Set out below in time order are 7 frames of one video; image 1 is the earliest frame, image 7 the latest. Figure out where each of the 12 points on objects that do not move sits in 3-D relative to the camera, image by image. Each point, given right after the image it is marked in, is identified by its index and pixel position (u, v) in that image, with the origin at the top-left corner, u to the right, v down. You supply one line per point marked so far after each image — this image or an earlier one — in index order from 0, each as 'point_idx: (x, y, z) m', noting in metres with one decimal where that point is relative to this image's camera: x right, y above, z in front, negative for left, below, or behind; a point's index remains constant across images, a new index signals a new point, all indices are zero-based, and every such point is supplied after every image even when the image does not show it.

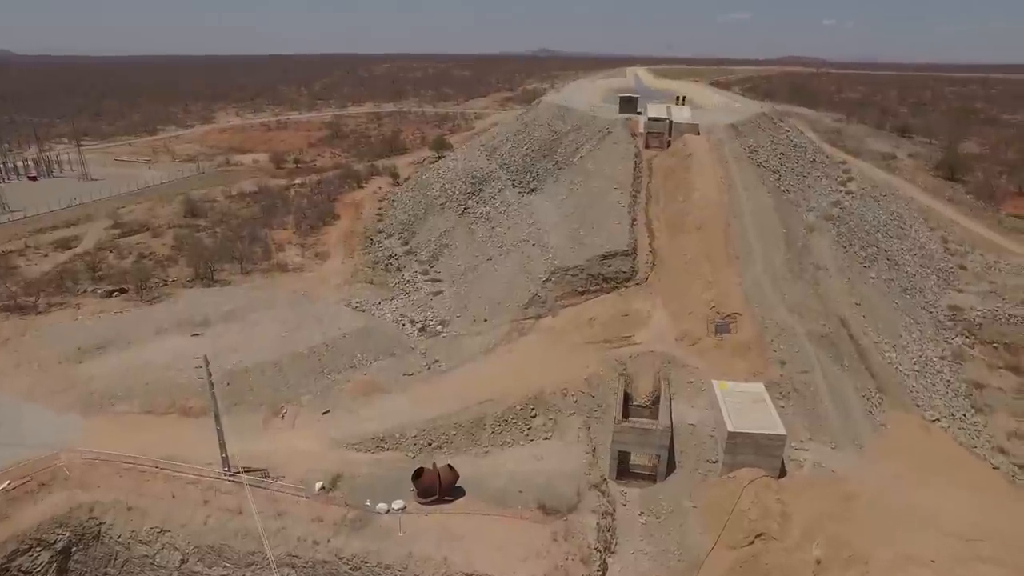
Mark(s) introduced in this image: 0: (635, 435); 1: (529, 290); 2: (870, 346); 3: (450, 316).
0: (+2.3, -2.8, +12.5) m
1: (+0.4, -0.1, +18.1) m
2: (+8.9, -1.5, +16.3) m
3: (-1.8, -0.8, +19.1) m
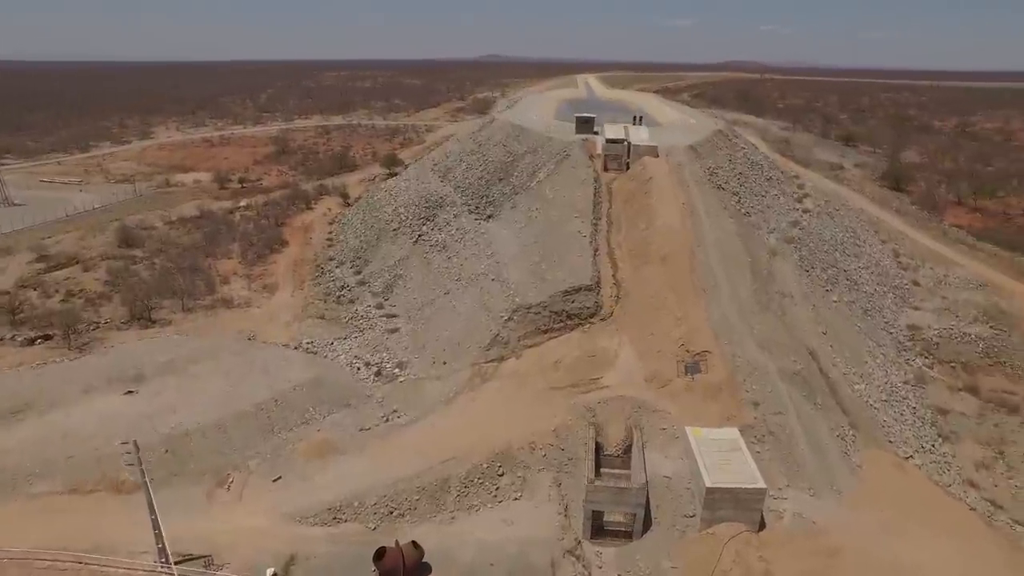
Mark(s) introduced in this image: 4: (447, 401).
0: (+1.8, -3.7, +11.8) m
1: (-0.6, -1.1, +17.3) m
2: (+8.0, -2.3, +16.0) m
3: (-2.9, -1.9, +18.2) m
4: (-1.5, -2.7, +15.5) m
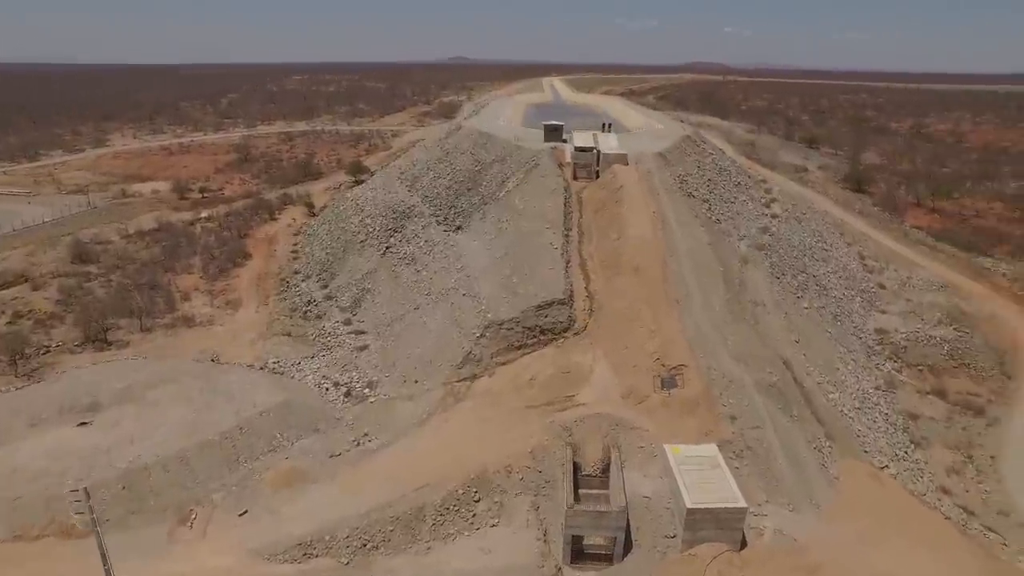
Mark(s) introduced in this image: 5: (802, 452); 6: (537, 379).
0: (+1.4, -4.1, +11.6) m
1: (-1.3, -1.5, +16.9) m
2: (+7.4, -2.5, +16.1) m
3: (-3.6, -2.4, +17.7) m
4: (-2.1, -3.1, +15.1) m
5: (+6.2, -3.5, +13.9) m
6: (+0.6, -2.2, +15.7) m
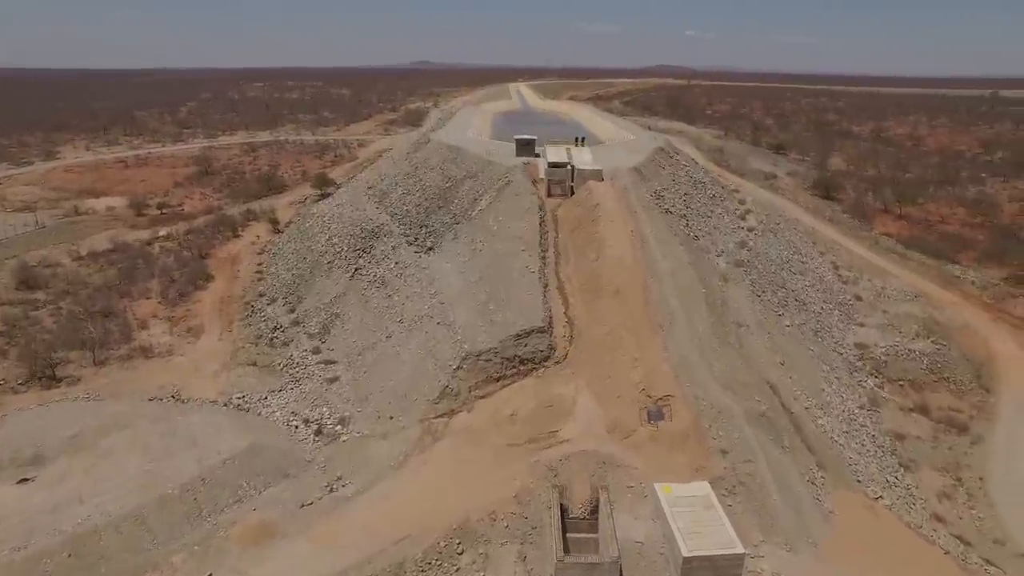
0: (+1.1, -4.7, +10.9) m
1: (-1.8, -2.3, +16.1) m
2: (+6.9, -3.1, +15.6) m
3: (-4.1, -3.2, +16.7) m
4: (-2.5, -3.9, +14.2) m
5: (+5.8, -4.1, +13.5) m
6: (+0.2, -2.9, +15.0) m
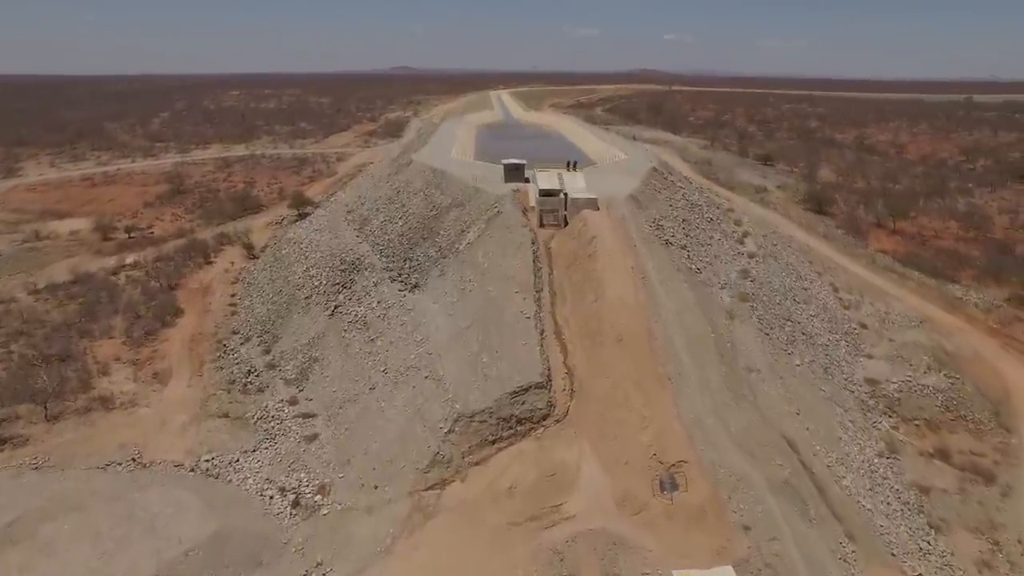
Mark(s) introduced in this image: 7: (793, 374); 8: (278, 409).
0: (+1.2, -5.9, +9.4) m
1: (-1.9, -3.5, +14.6) m
2: (+6.9, -4.2, +14.4) m
3: (-4.2, -4.4, +15.2) m
4: (-2.5, -5.1, +12.7) m
5: (+5.9, -5.2, +12.2) m
6: (+0.1, -4.1, +13.5) m
7: (+8.0, -2.4, +18.6) m
8: (-6.7, -3.5, +18.8) m
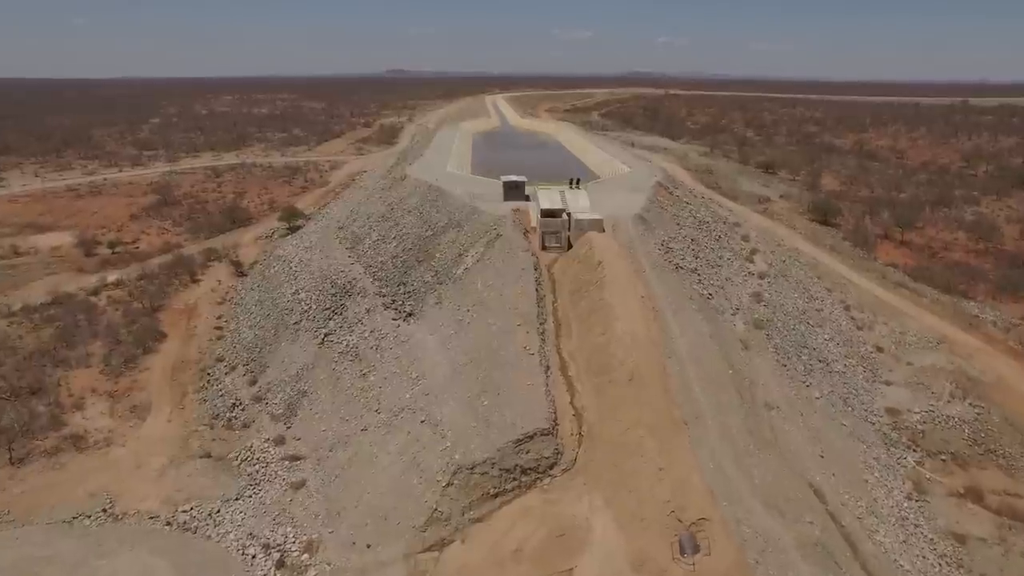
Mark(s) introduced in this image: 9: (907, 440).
0: (+1.4, -6.6, +8.2) m
1: (-1.8, -4.3, +13.4) m
2: (+7.0, -4.9, +13.2) m
3: (-4.1, -5.3, +13.9) m
4: (-2.4, -5.9, +11.4) m
5: (+6.0, -5.9, +11.0) m
6: (+0.2, -4.9, +12.3) m
7: (+8.1, -3.2, +17.4) m
8: (-6.7, -4.3, +17.5) m
9: (+11.6, -4.5, +19.2) m
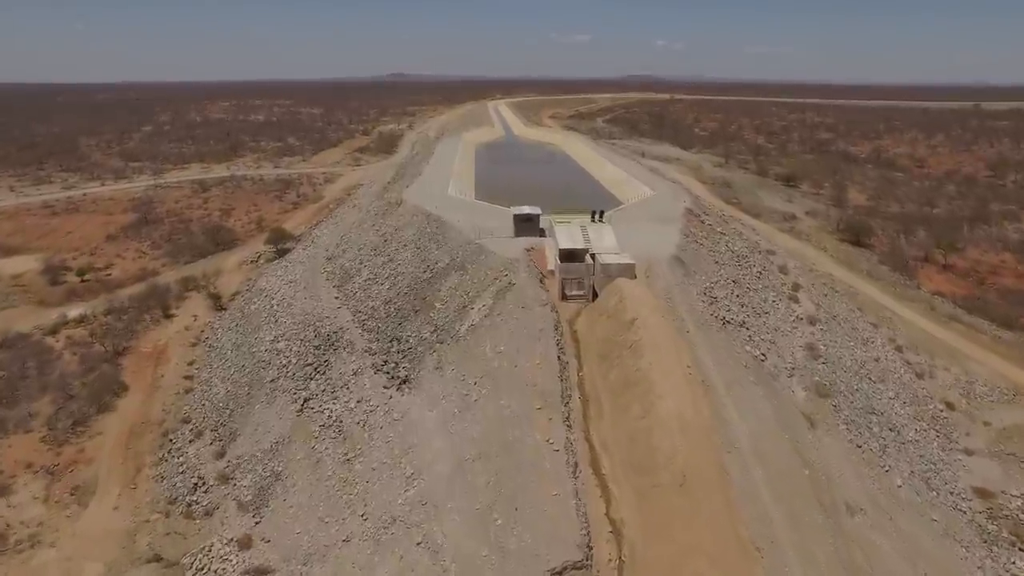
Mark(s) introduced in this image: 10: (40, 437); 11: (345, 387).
0: (+1.8, -8.1, +4.9) m
1: (-1.4, -5.8, +10.1) m
2: (+7.3, -6.4, +9.9) m
3: (-3.7, -6.7, +10.6) m
4: (-2.0, -7.3, +8.1) m
5: (+6.4, -7.4, +7.7) m
6: (+0.6, -6.3, +9.0) m
7: (+8.4, -4.7, +14.1) m
8: (-6.3, -5.8, +14.3) m
9: (+12.0, -6.0, +15.9) m
10: (-13.9, -4.5, +19.4) m
11: (-4.4, -2.5, +17.3) m
